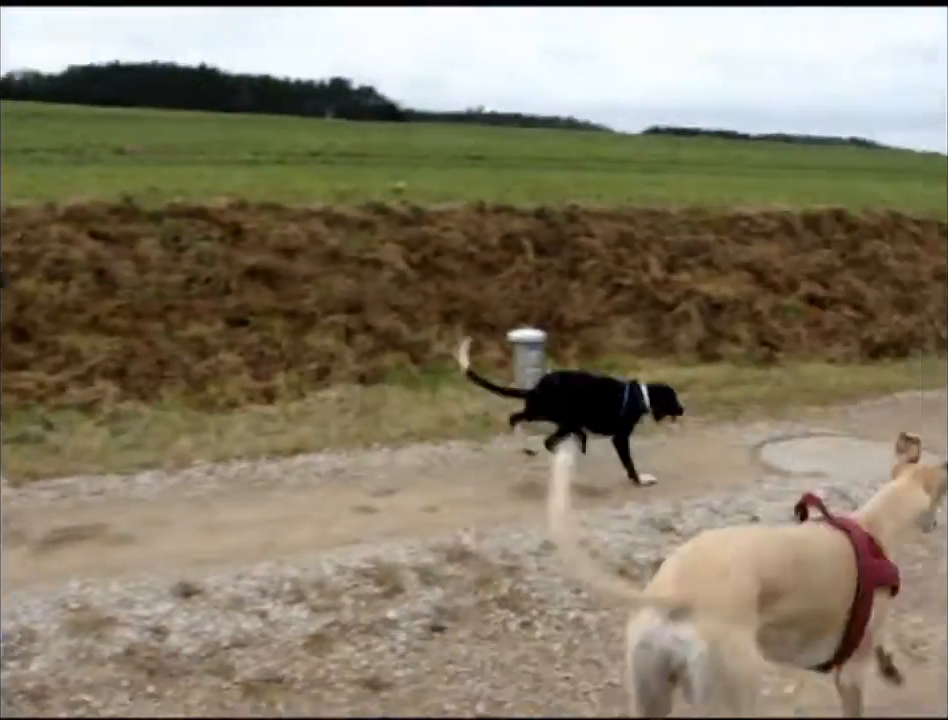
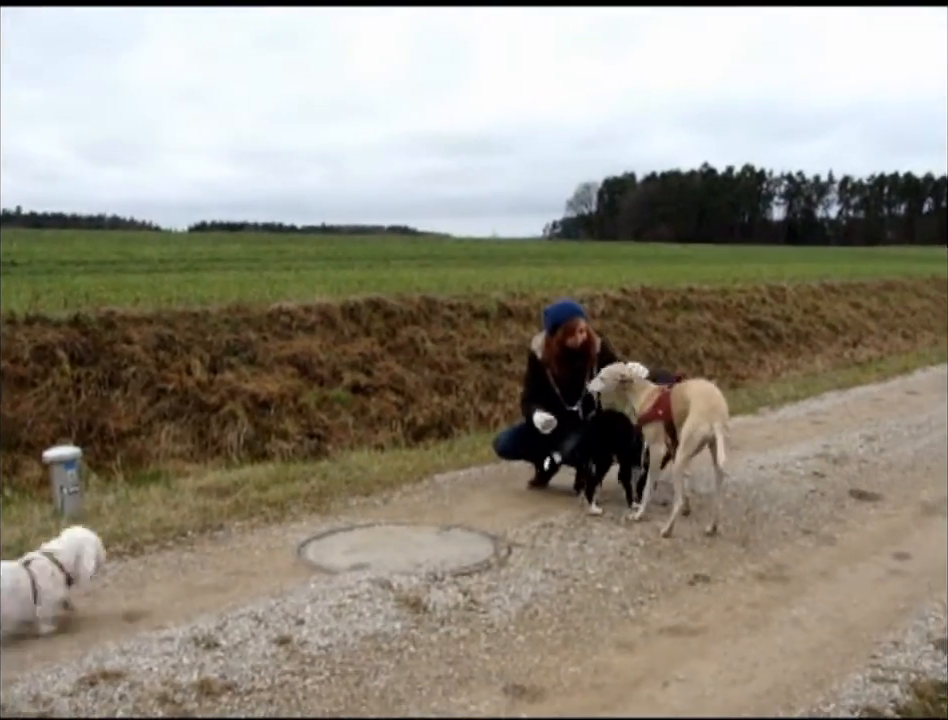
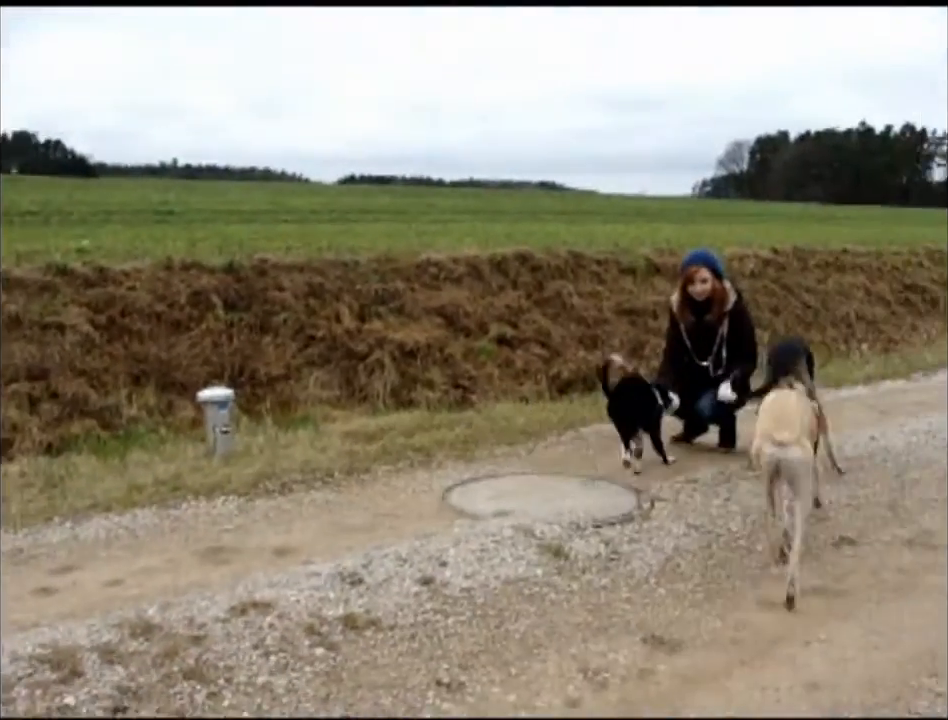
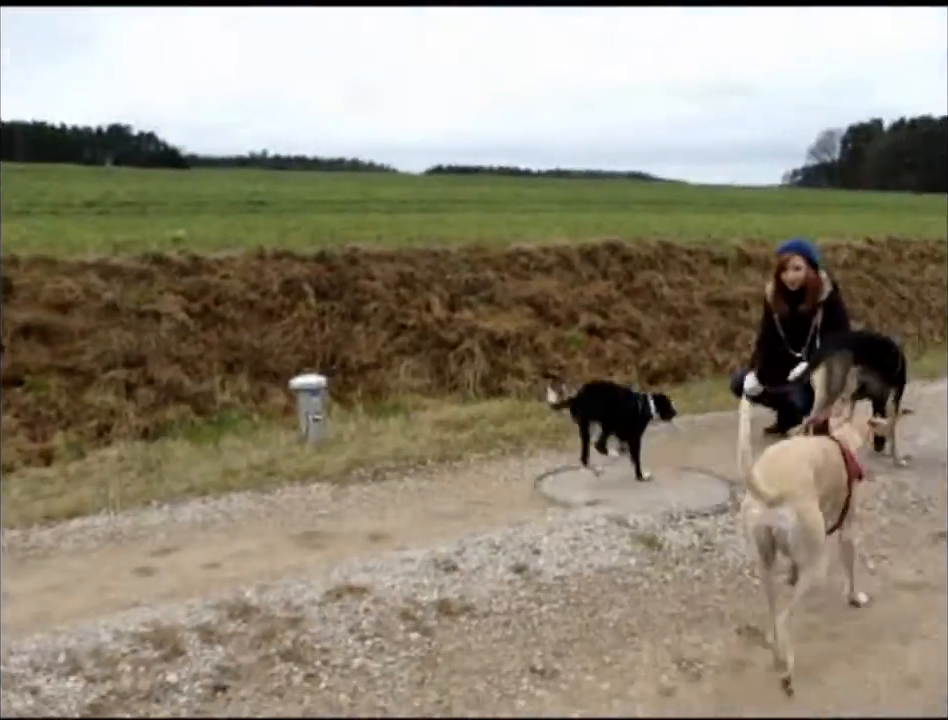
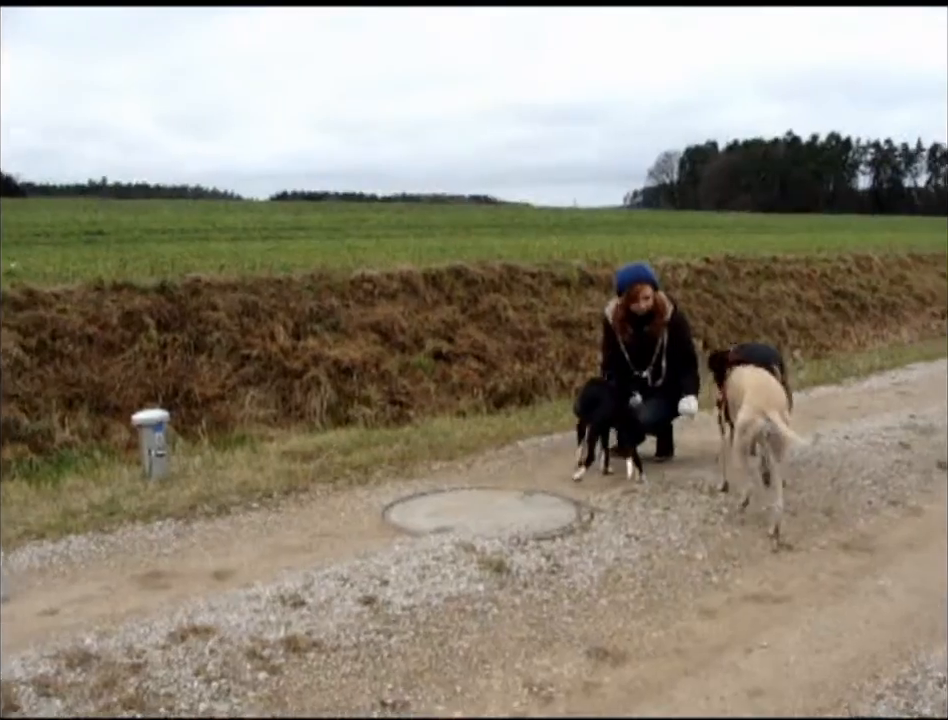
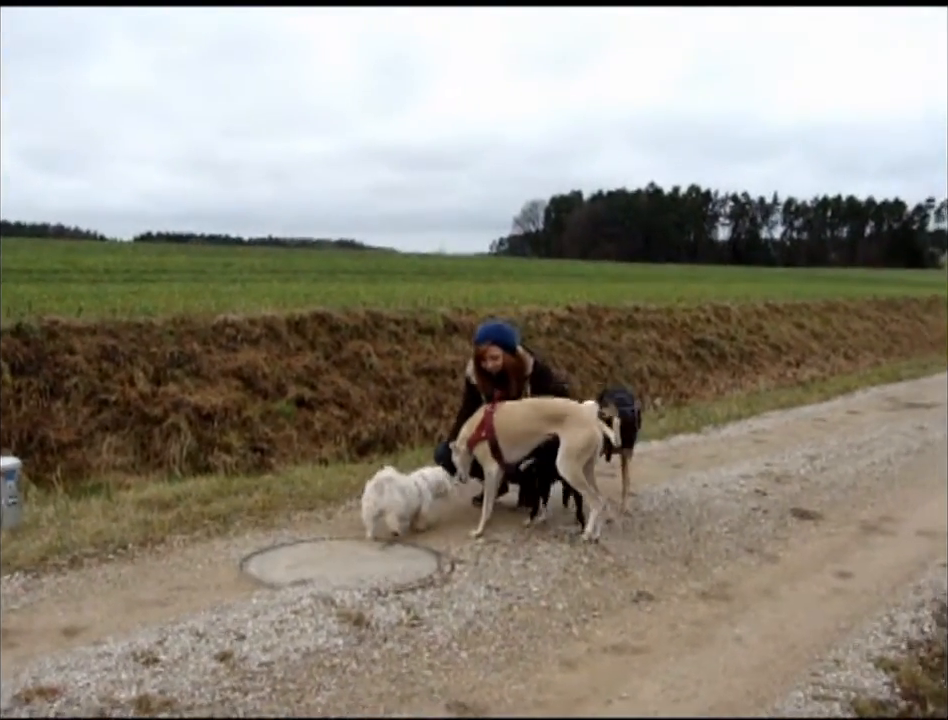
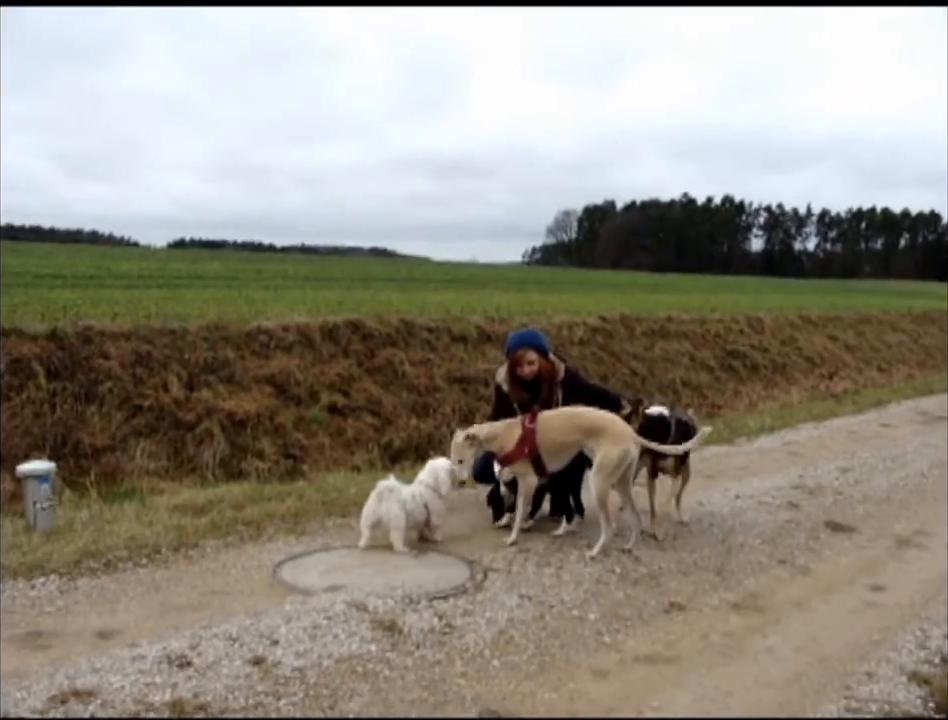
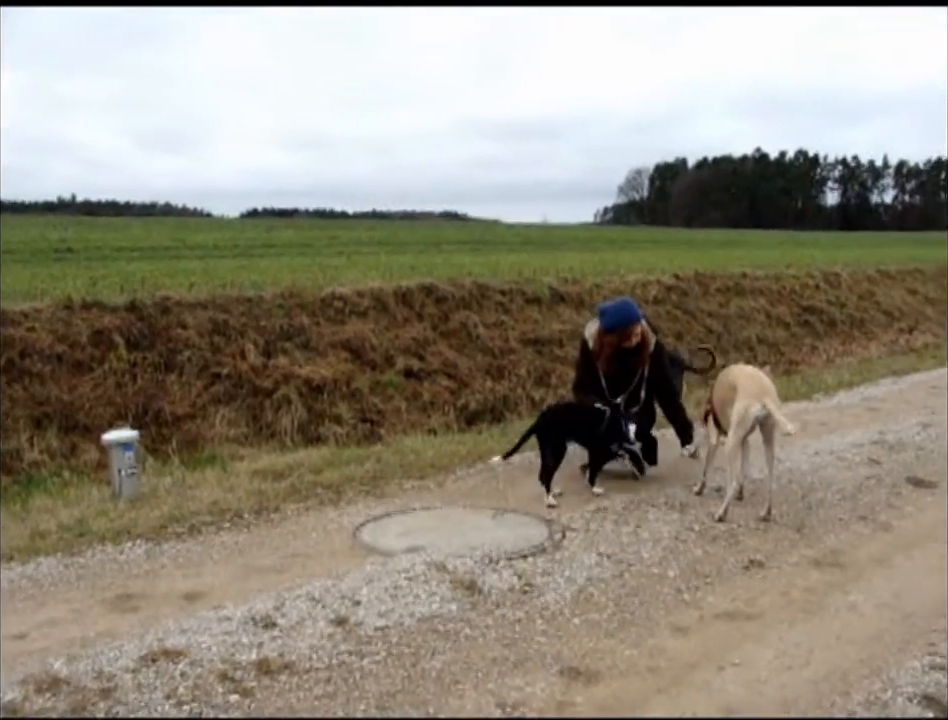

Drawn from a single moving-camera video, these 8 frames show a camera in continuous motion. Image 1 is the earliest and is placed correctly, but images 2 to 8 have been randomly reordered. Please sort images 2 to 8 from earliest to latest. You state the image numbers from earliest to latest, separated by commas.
4, 3, 5, 8, 2, 6, 7
